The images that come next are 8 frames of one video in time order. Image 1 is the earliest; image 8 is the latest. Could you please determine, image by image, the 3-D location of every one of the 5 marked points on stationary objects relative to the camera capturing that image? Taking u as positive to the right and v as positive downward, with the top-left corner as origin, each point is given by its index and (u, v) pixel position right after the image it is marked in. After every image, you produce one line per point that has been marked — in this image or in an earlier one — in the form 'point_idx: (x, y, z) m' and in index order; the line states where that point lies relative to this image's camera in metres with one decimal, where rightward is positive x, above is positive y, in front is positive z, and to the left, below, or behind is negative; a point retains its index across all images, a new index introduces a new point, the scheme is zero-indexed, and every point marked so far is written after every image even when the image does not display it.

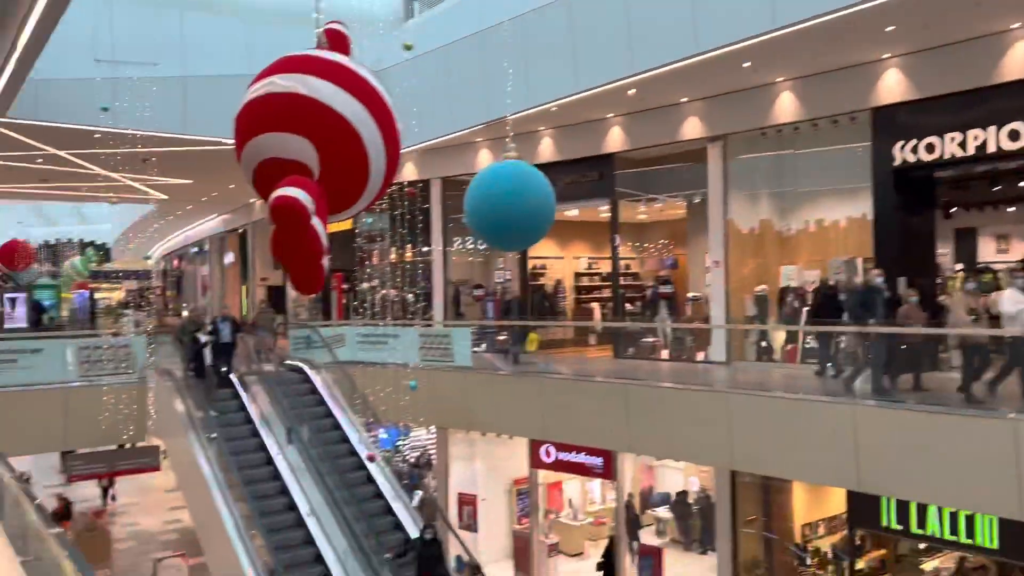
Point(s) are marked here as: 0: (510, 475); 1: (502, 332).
0: (0.0, -4.1, +16.2) m
1: (-0.3, -0.8, +12.8) m
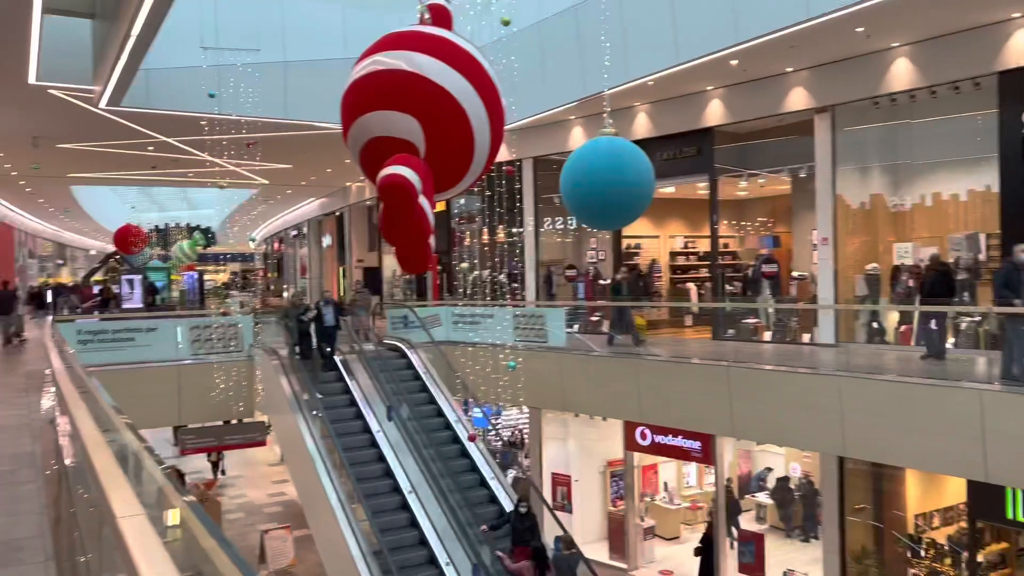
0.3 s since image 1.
0: (+2.0, -3.7, +15.9) m
1: (+1.4, -0.4, +12.5) m
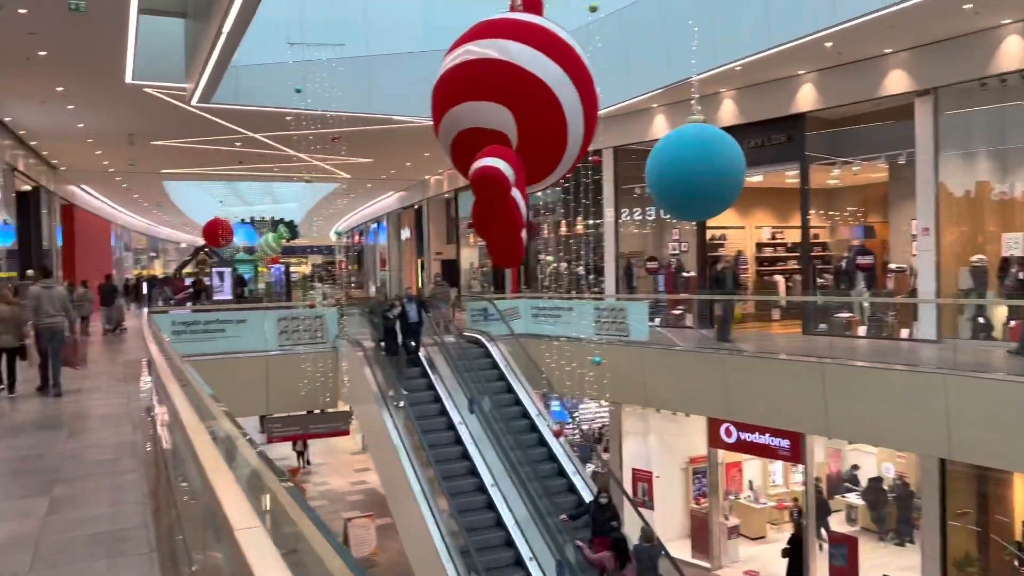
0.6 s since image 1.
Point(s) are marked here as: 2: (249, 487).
0: (+3.7, -3.5, +15.5) m
1: (+2.7, -0.3, +12.1) m
2: (-1.0, -0.7, +2.7) m
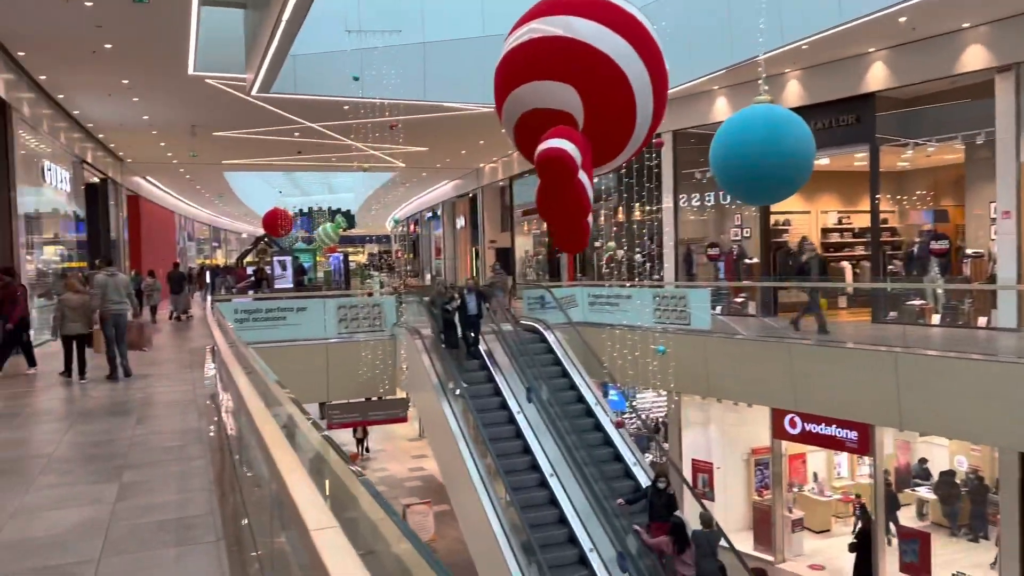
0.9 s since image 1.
0: (+4.9, -3.2, +15.1) m
1: (+3.7, -0.1, +11.7) m
2: (-0.7, -0.7, +2.7) m
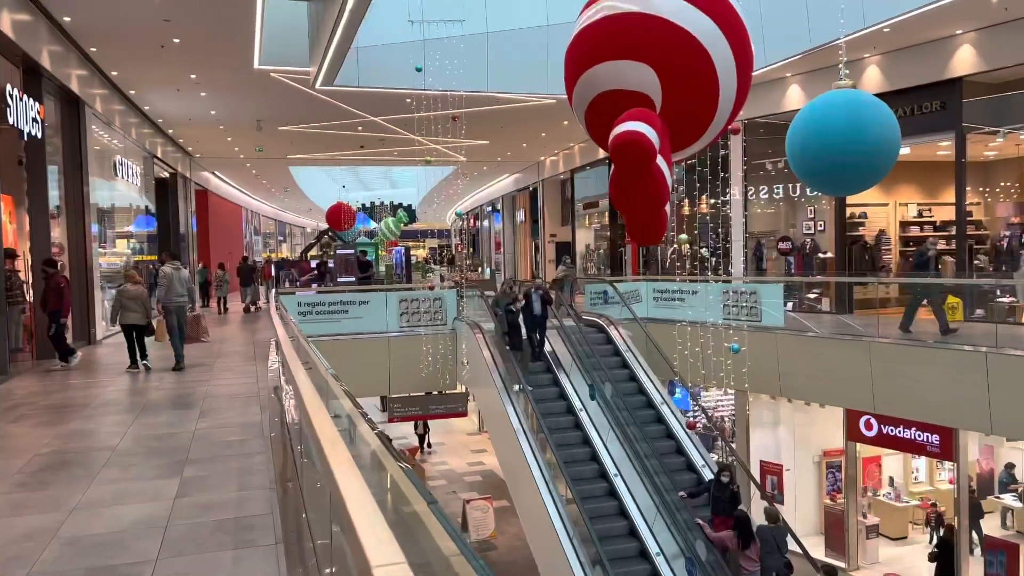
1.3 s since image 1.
0: (+6.2, -3.1, +14.5) m
1: (+4.6, 0.0, +11.2) m
2: (-0.5, -0.7, +2.5) m
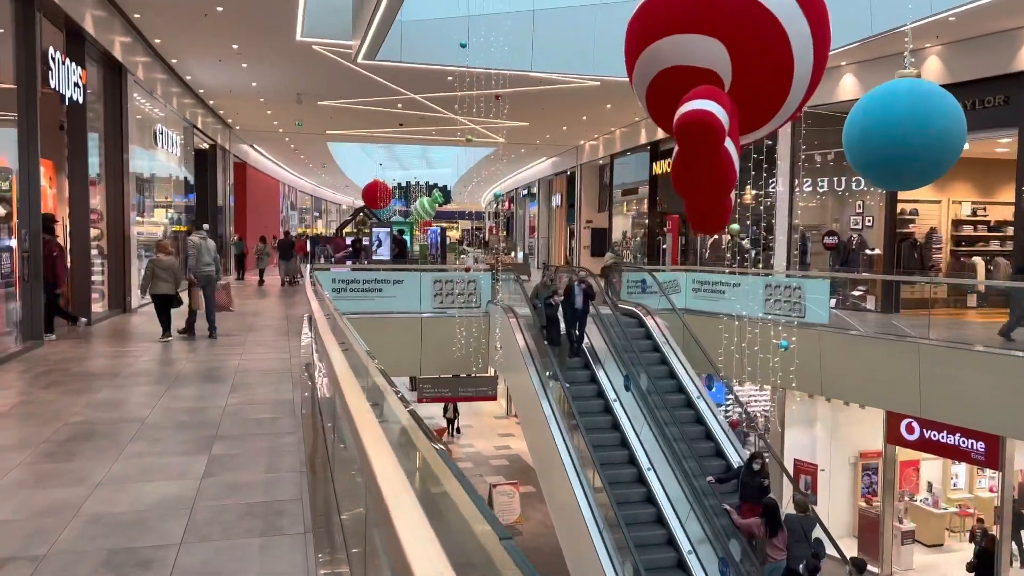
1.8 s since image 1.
0: (+6.7, -3.1, +14.0) m
1: (+5.2, 0.0, +10.8) m
2: (-0.3, -0.6, +2.3) m
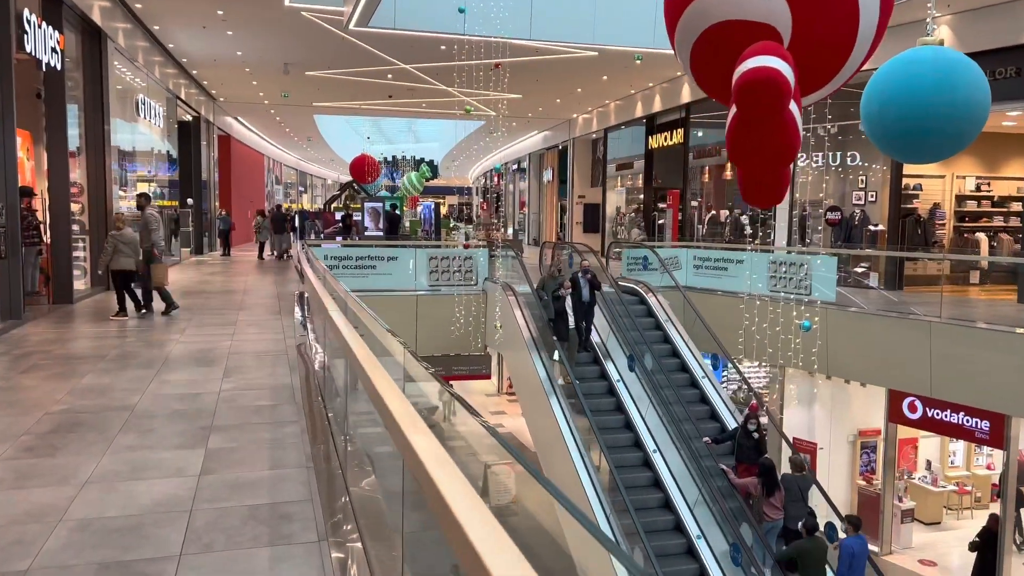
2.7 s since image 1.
0: (+6.6, -2.7, +13.9) m
1: (+5.2, +0.3, +10.5) m
2: (-0.2, -0.5, +2.0) m
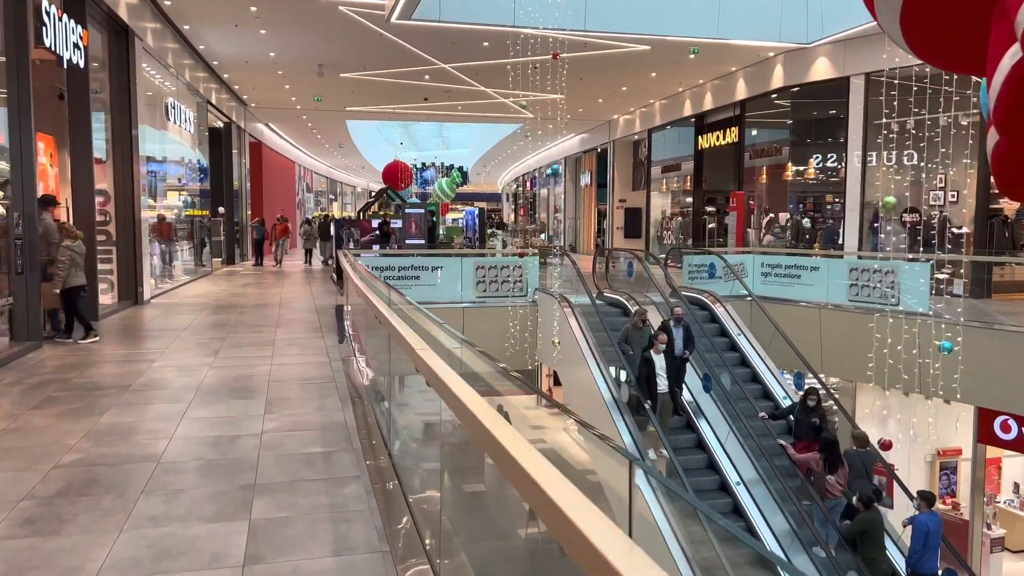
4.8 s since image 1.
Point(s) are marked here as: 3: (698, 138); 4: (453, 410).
0: (+7.5, -2.8, +12.8) m
1: (+5.9, +0.2, +9.5) m
2: (+0.3, -0.6, +1.1) m
3: (+4.7, +3.8, +18.5) m
4: (-0.2, -0.5, +2.2) m
